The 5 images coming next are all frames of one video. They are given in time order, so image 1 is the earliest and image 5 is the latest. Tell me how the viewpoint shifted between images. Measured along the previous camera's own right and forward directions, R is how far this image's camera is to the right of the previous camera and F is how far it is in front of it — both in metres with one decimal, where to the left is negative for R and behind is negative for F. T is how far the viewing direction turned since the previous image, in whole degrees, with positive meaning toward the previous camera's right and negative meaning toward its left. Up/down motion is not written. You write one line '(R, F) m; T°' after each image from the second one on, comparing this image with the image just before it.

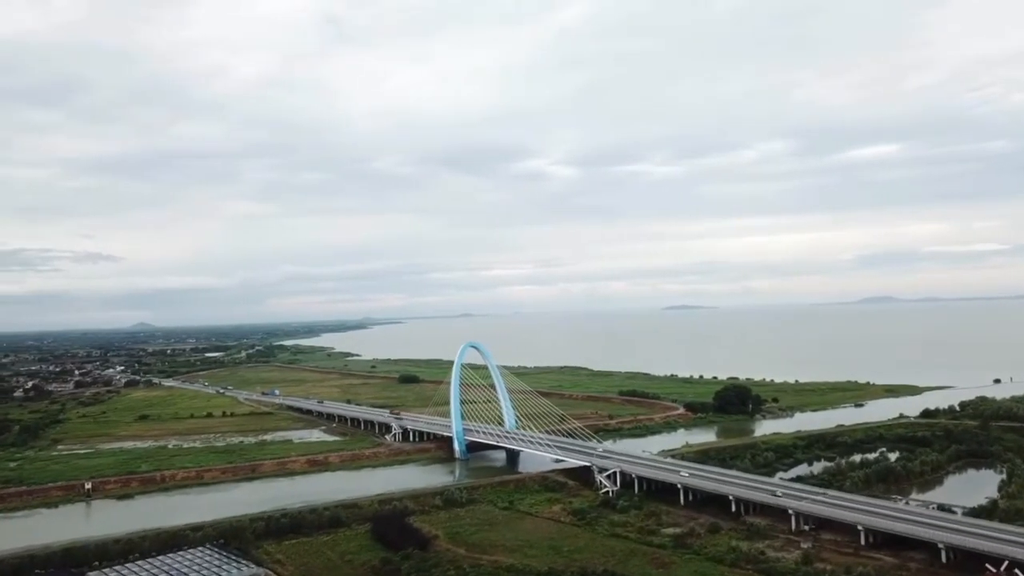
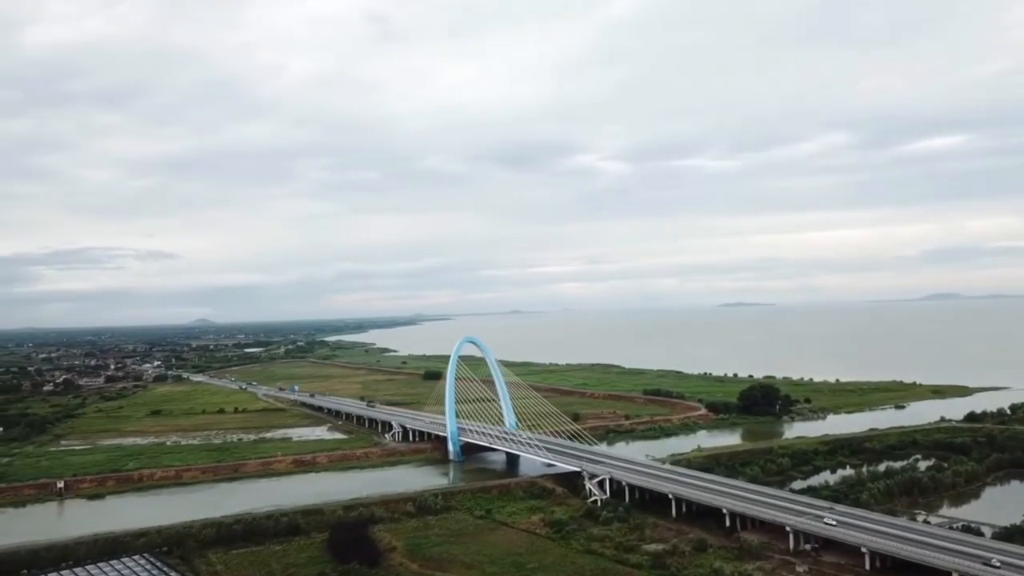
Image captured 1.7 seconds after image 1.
(+2.4, +2.1) m; -3°
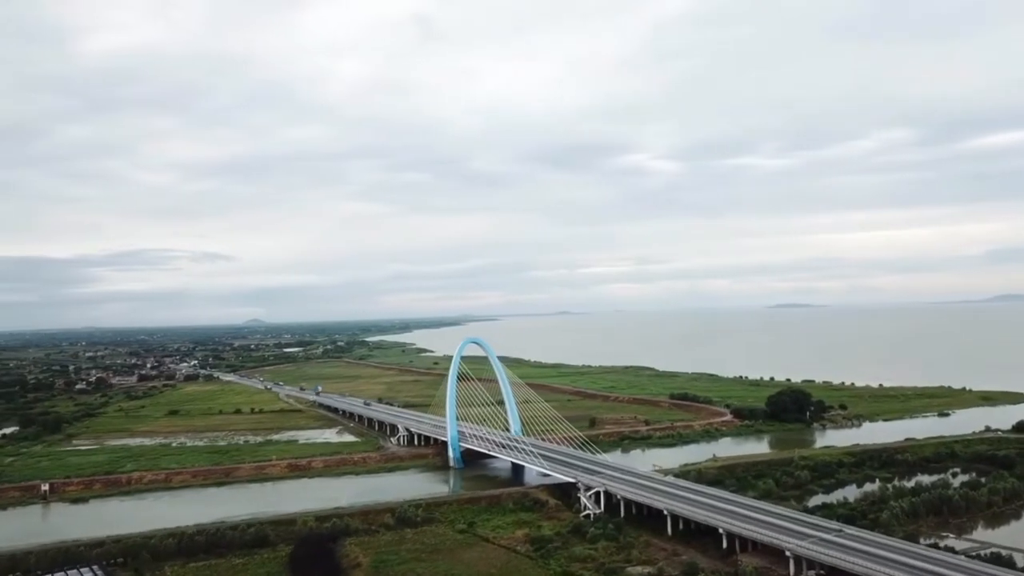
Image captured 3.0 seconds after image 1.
(+2.0, +1.7) m; -3°
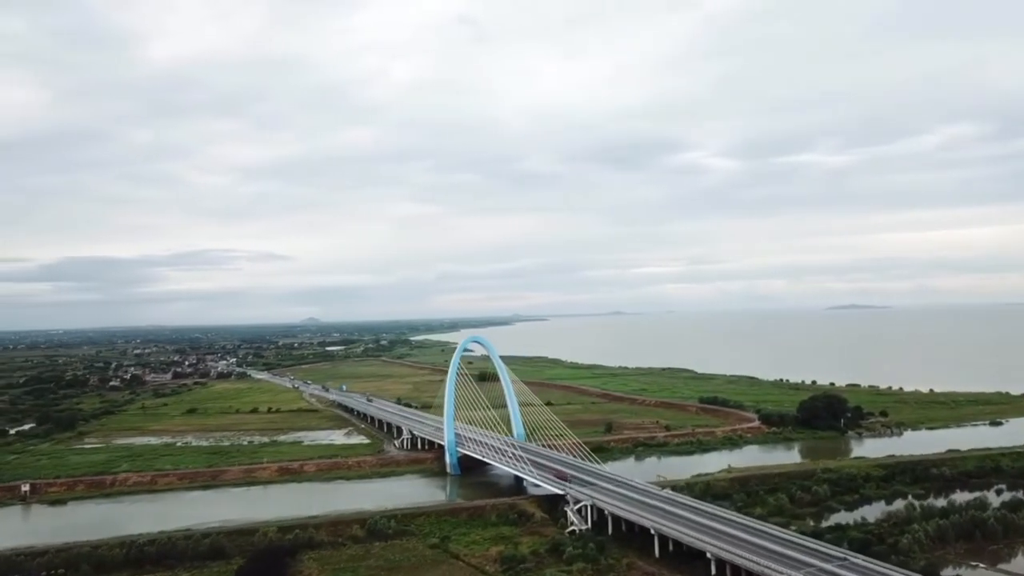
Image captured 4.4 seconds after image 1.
(+2.2, +1.9) m; -4°
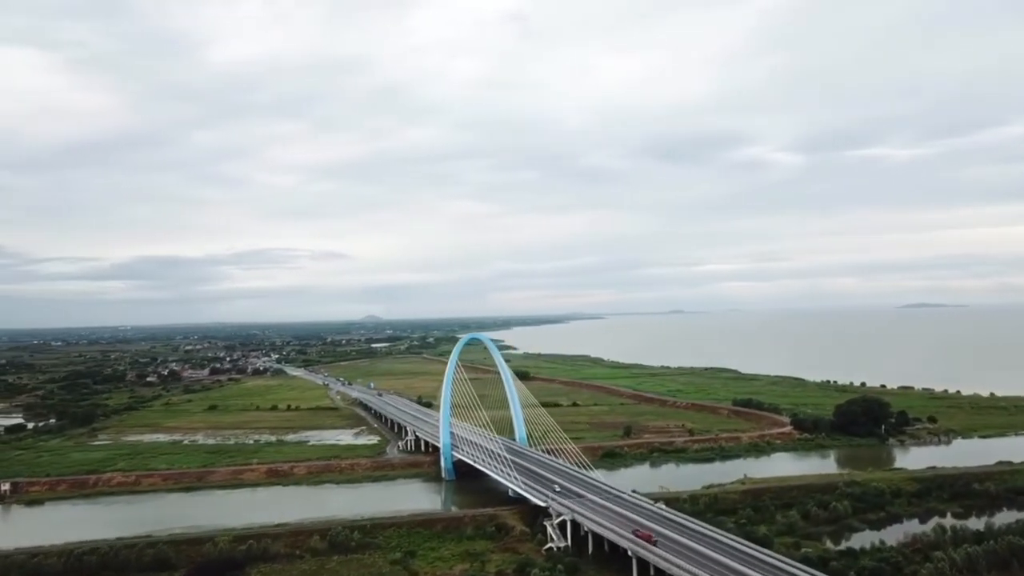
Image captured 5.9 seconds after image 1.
(+2.5, +2.0) m; -4°
